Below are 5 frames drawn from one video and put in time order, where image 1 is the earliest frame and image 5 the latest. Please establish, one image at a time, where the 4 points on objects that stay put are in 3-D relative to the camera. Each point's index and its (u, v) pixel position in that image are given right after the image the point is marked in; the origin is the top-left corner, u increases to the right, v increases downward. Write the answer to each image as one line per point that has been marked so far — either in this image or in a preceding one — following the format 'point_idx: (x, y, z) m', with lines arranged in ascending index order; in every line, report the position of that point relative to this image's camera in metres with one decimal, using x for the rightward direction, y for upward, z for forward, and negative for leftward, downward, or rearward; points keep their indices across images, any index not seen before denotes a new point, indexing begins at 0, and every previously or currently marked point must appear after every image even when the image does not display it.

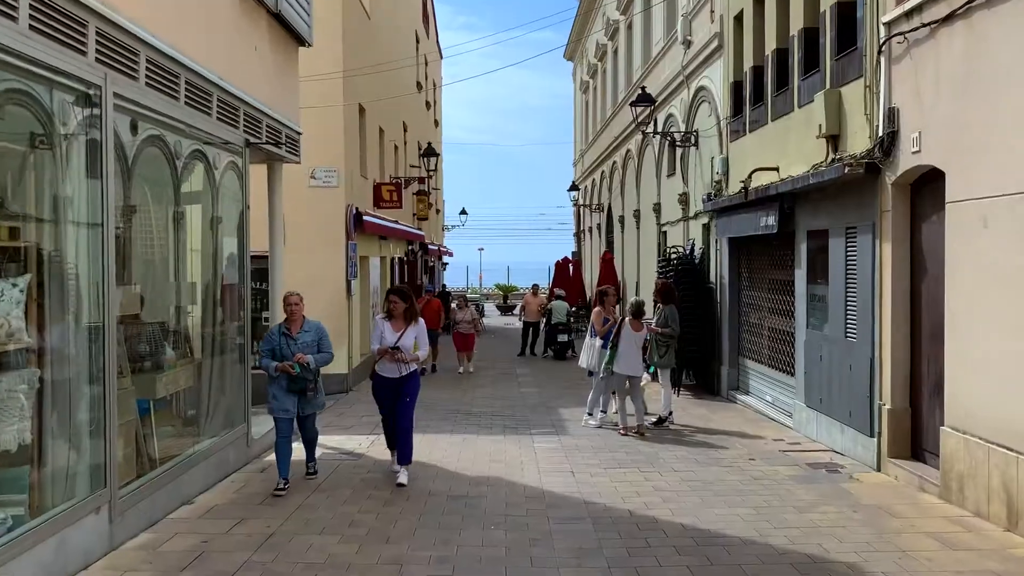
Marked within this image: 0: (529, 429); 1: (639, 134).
0: (+0.2, -1.4, +8.9) m
1: (+2.4, +2.9, +17.5) m
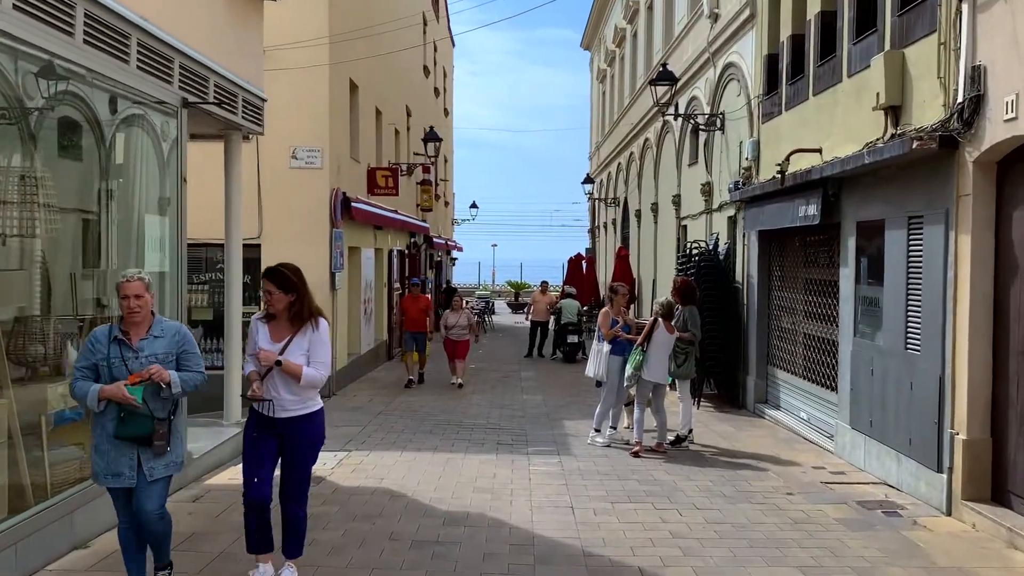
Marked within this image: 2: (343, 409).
0: (+0.1, -1.3, +7.7) m
1: (+2.6, +2.9, +16.2) m
2: (-1.8, -1.3, +9.8) m
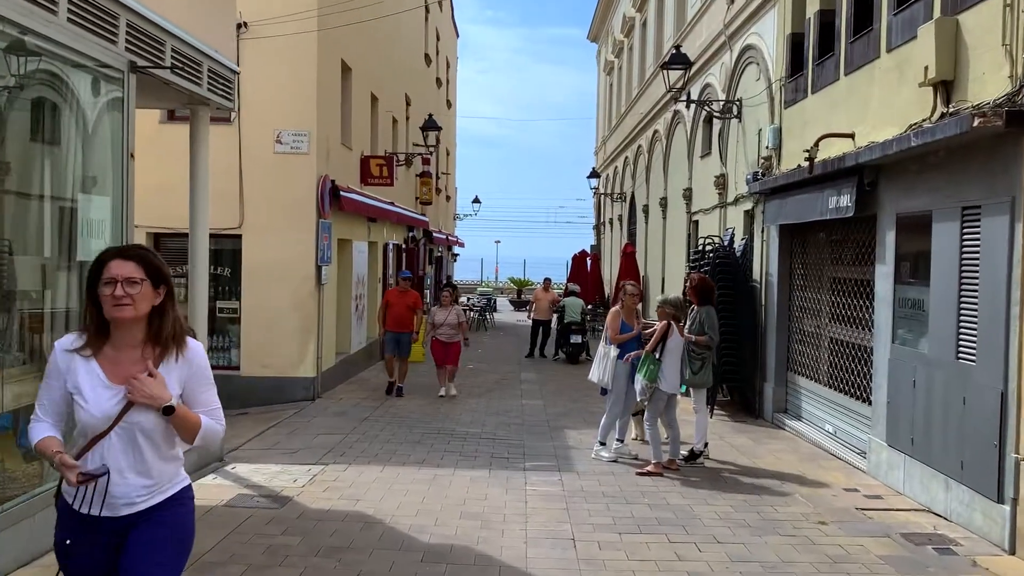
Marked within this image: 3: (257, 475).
0: (+0.1, -1.3, +6.9) m
1: (+2.6, +2.9, +15.4) m
2: (-1.8, -1.2, +9.1) m
3: (-1.7, -1.3, +6.3) m
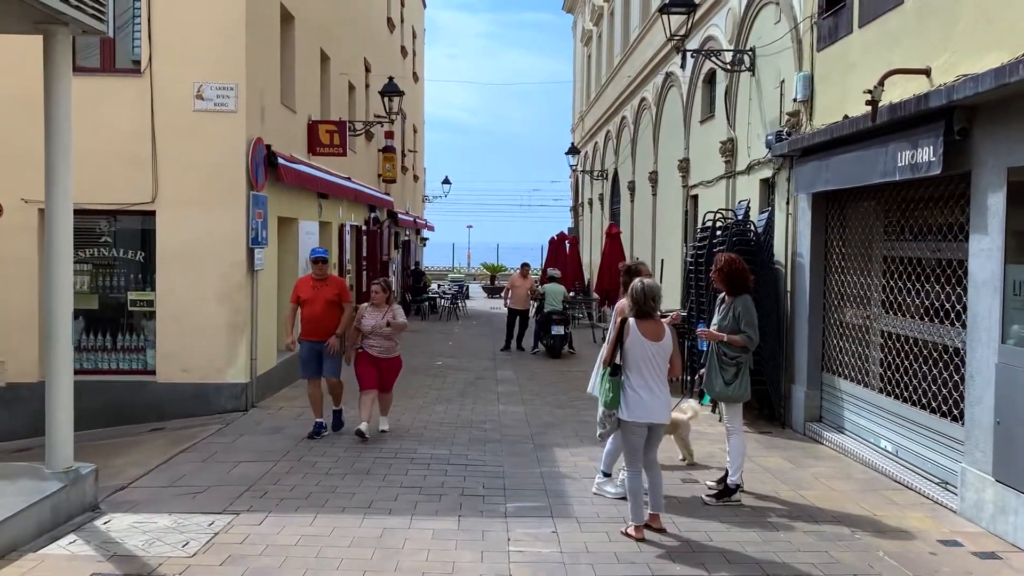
0: (0.0, -1.2, +5.2) m
1: (+2.2, +3.2, +13.8) m
2: (-2.0, -1.1, +7.3) m
3: (-1.8, -1.2, +4.5) m
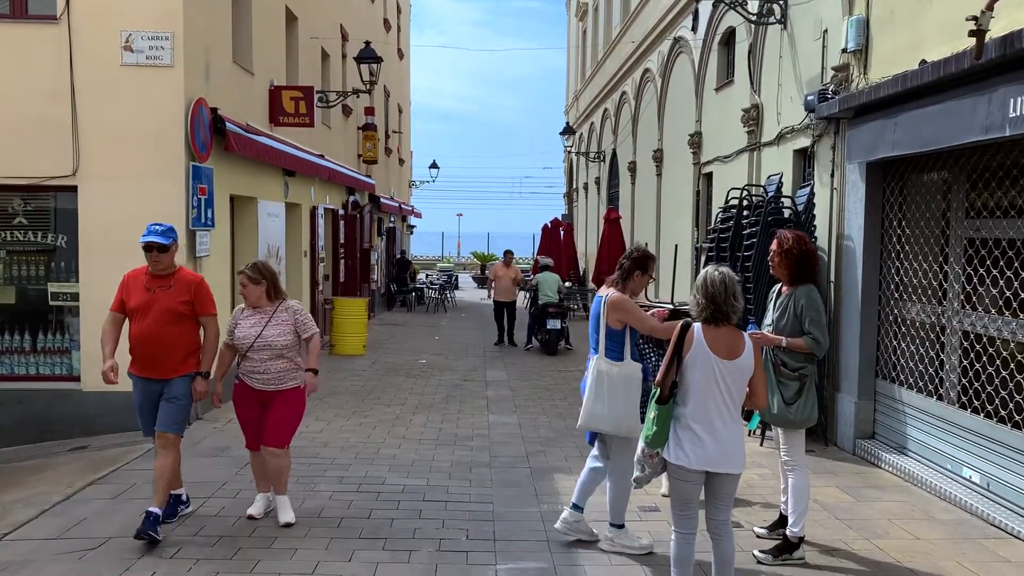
0: (-0.1, -1.2, +3.9) m
1: (+2.1, +3.3, +12.4) m
2: (-2.1, -1.1, +6.0) m
3: (-1.9, -1.2, +3.2) m
